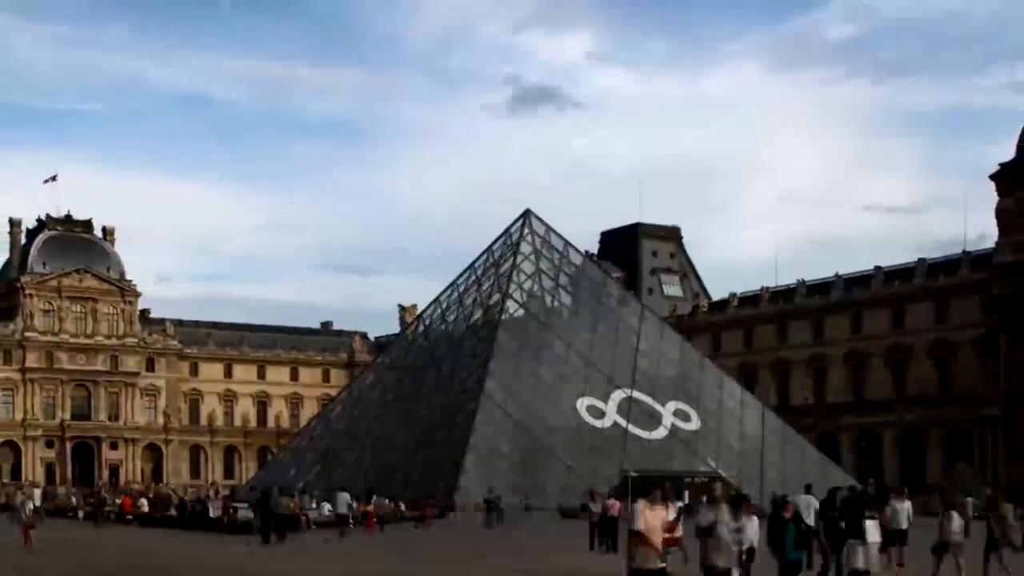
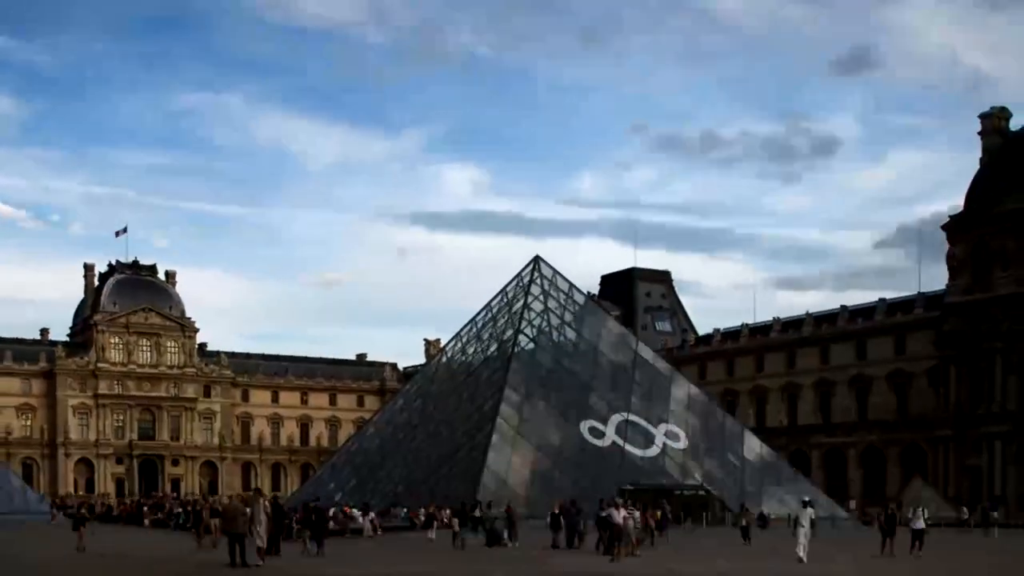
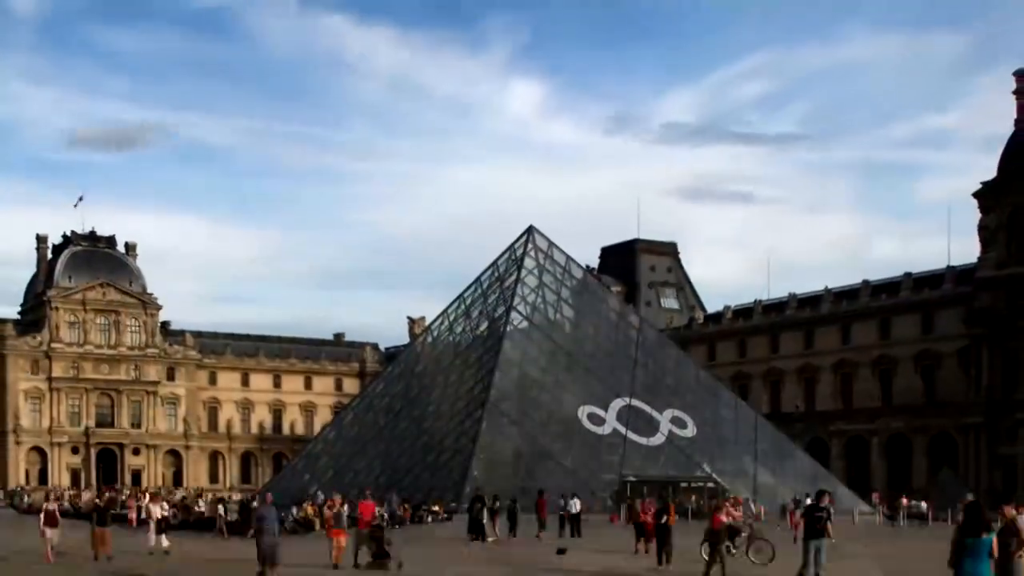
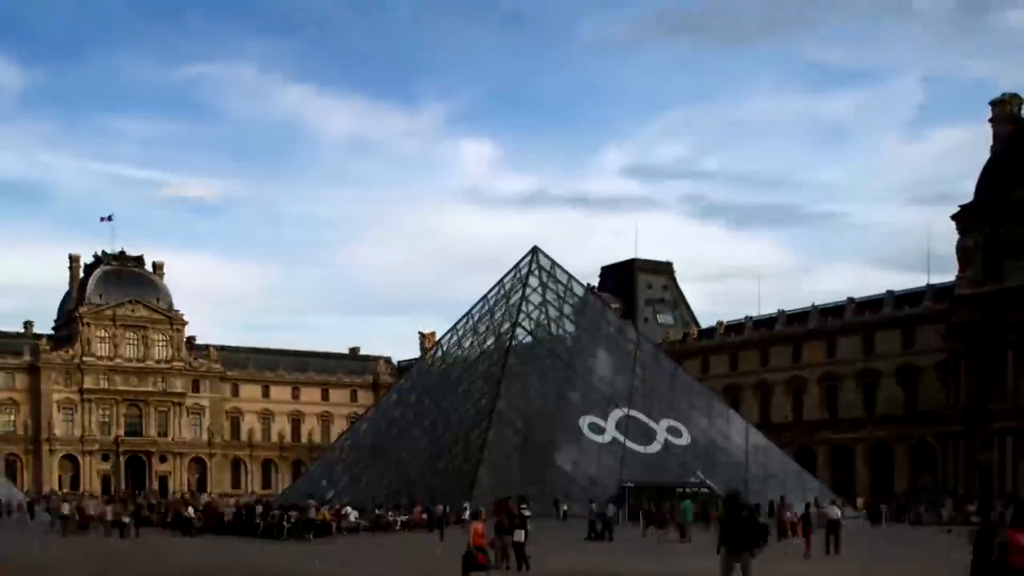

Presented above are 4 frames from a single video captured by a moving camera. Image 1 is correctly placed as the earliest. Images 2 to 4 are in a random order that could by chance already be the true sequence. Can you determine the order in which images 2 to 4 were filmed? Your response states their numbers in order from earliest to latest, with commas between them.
3, 4, 2
